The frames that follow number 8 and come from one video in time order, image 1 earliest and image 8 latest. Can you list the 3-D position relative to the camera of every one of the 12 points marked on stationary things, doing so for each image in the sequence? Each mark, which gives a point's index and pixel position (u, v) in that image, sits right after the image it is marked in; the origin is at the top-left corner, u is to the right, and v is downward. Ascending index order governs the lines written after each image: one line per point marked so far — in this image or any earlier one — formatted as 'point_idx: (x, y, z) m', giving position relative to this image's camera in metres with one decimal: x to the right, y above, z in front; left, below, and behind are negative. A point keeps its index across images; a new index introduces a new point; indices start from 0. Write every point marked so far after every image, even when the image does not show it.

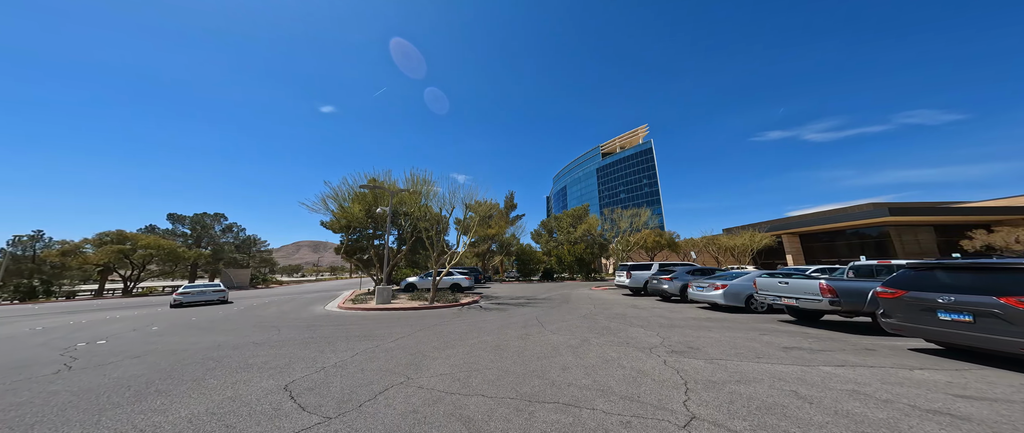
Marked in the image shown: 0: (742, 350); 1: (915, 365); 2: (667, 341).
0: (+4.0, -2.3, +5.2) m
1: (+6.2, -2.4, +4.7) m
2: (+2.9, -2.3, +5.6) m
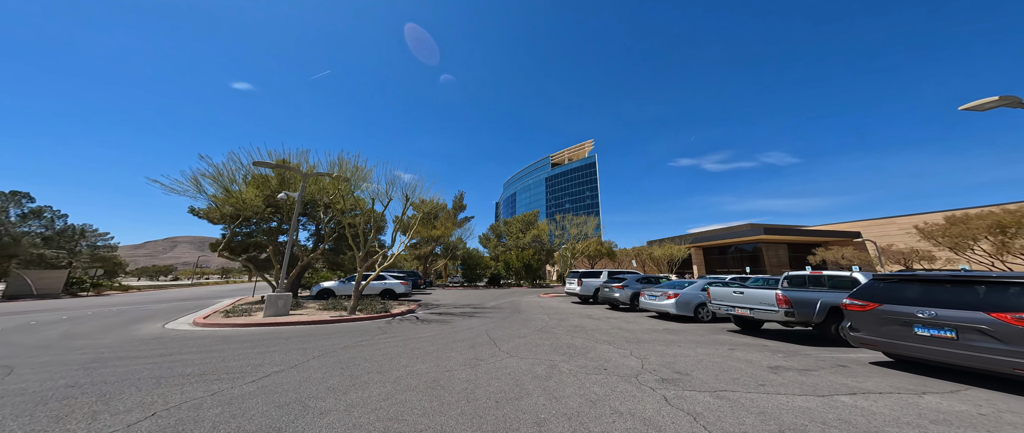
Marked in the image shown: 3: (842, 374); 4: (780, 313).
0: (+3.2, -2.3, +4.4) m
1: (+5.5, -2.5, +4.3) m
2: (+2.1, -2.2, +4.6) m
3: (+5.5, -2.7, +5.1) m
4: (+7.7, -2.8, +8.8) m
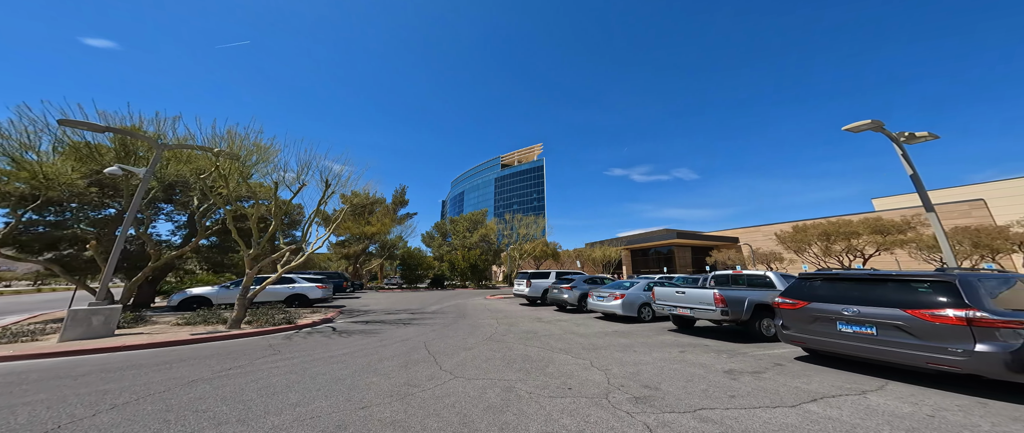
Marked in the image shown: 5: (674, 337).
0: (+2.5, -2.3, +4.0) m
1: (+4.8, -2.5, +4.4) m
2: (+1.4, -2.2, +4.1) m
3: (+4.6, -2.7, +5.1) m
4: (+6.1, -2.9, +9.2) m
5: (+4.7, -3.5, +8.8) m
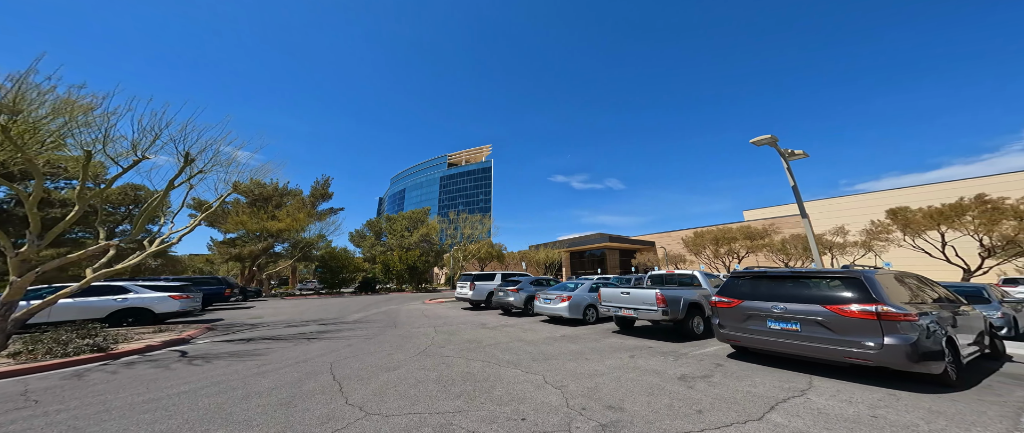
0: (+1.8, -2.2, +3.7) m
1: (+4.0, -2.5, +4.4) m
2: (+0.7, -2.1, +3.5) m
3: (+3.7, -2.7, +5.1) m
4: (+4.5, -2.9, +9.3) m
5: (+3.1, -3.5, +8.8) m
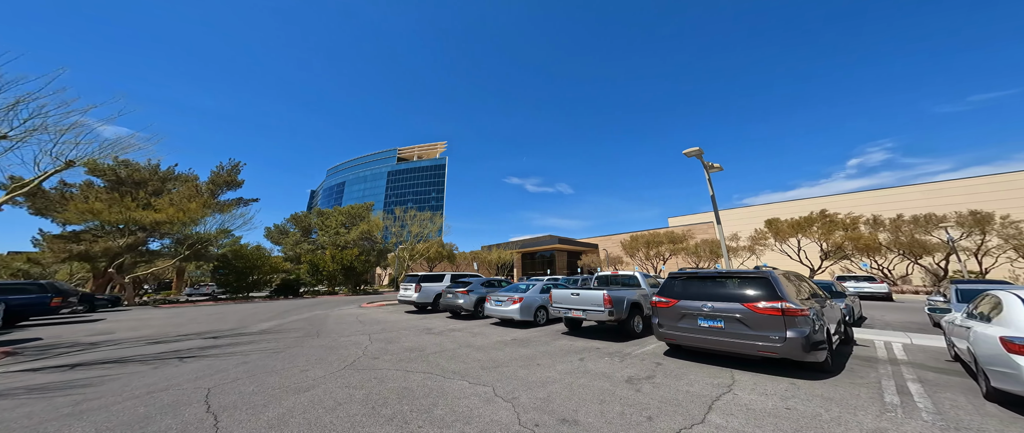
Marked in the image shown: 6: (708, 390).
0: (+1.2, -2.2, +3.6) m
1: (+3.3, -2.6, +4.6) m
2: (+0.1, -2.1, +3.3) m
3: (+2.8, -2.8, +5.3) m
4: (+2.9, -3.0, +9.6) m
5: (+1.6, -3.6, +8.8) m
6: (+2.9, -2.6, +4.5) m
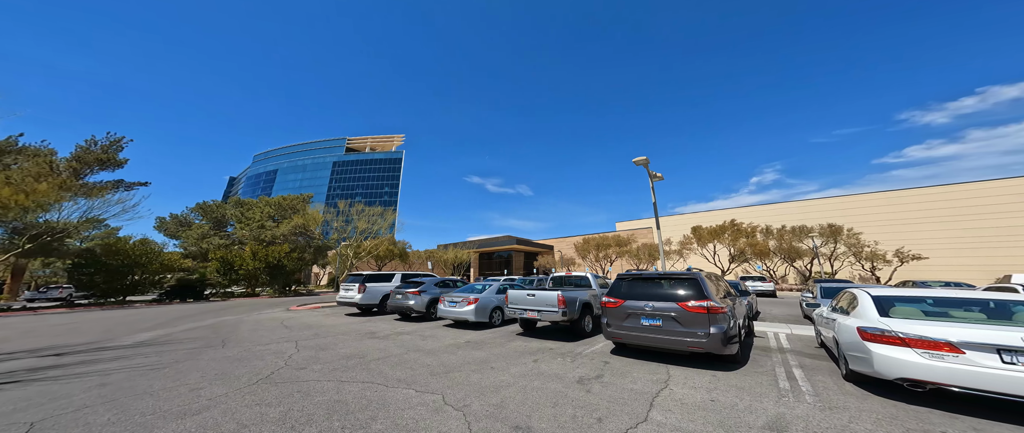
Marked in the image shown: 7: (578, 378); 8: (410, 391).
0: (+0.7, -2.2, +3.5) m
1: (+2.5, -2.7, +4.8) m
2: (-0.4, -2.0, +3.0) m
3: (+2.0, -2.8, +5.4) m
4: (+1.5, -3.1, +9.6) m
5: (+0.3, -3.6, +8.7) m
6: (+2.2, -2.6, +4.6) m
7: (+1.1, -2.6, +4.9) m
8: (-1.2, -2.1, +3.6) m
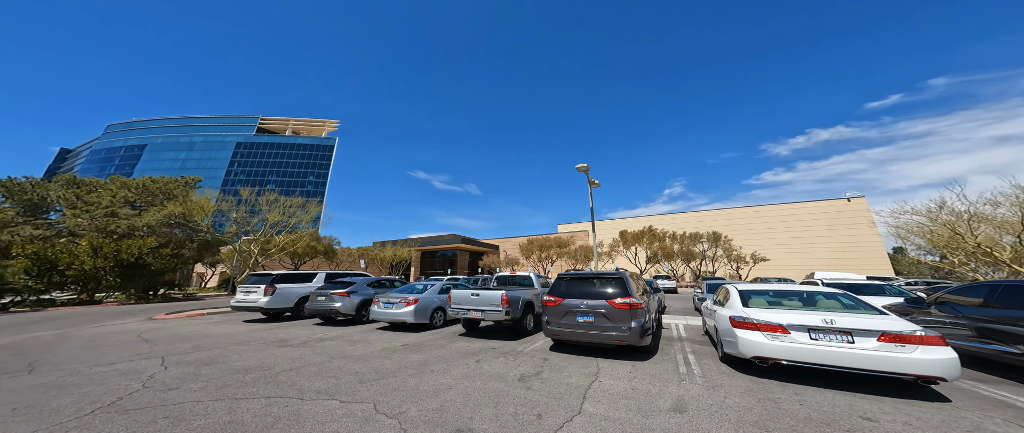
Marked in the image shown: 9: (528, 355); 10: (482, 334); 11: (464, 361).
0: (0.0, -2.2, +3.5) m
1: (+1.6, -2.7, +5.1) m
2: (-1.0, -2.0, +2.9) m
3: (+0.9, -2.9, +5.6) m
4: (-0.3, -3.1, +9.7) m
5: (-1.3, -3.5, +8.6) m
6: (+1.3, -2.7, +4.9) m
7: (+0.1, -2.6, +5.0) m
8: (-1.9, -2.0, +3.3) m
9: (+0.5, -3.3, +7.2) m
10: (-1.0, -4.2, +10.8) m
11: (-0.9, -2.8, +6.0) m
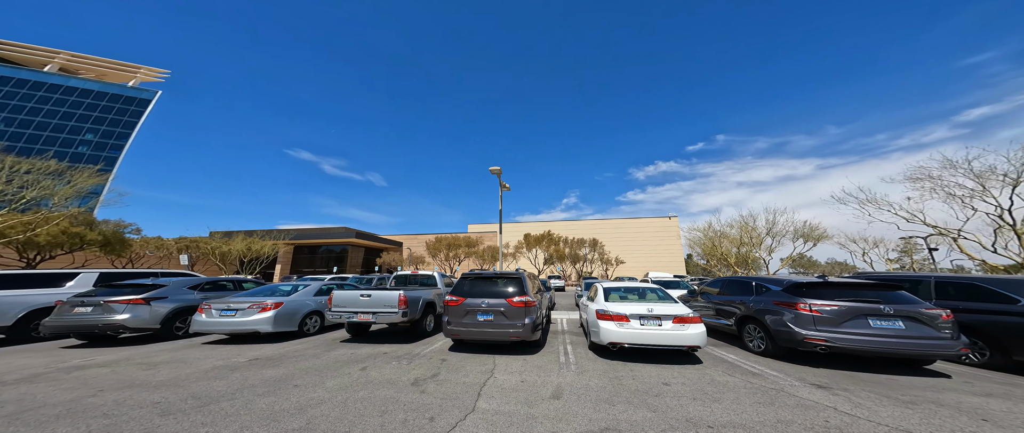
0: (-1.2, -2.2, +3.3) m
1: (-0.2, -2.8, +5.3) m
2: (-1.9, -1.9, +2.4) m
3: (-1.0, -2.8, +5.6) m
4: (-3.3, -2.9, +9.2) m
5: (-4.0, -3.3, +7.8) m
6: (-0.4, -2.7, +5.0) m
7: (-1.6, -2.6, +4.8) m
8: (-3.0, -1.9, +2.6) m
9: (-1.9, -3.2, +7.0) m
10: (-4.4, -4.0, +10.1) m
11: (-2.8, -2.7, +5.4) m
